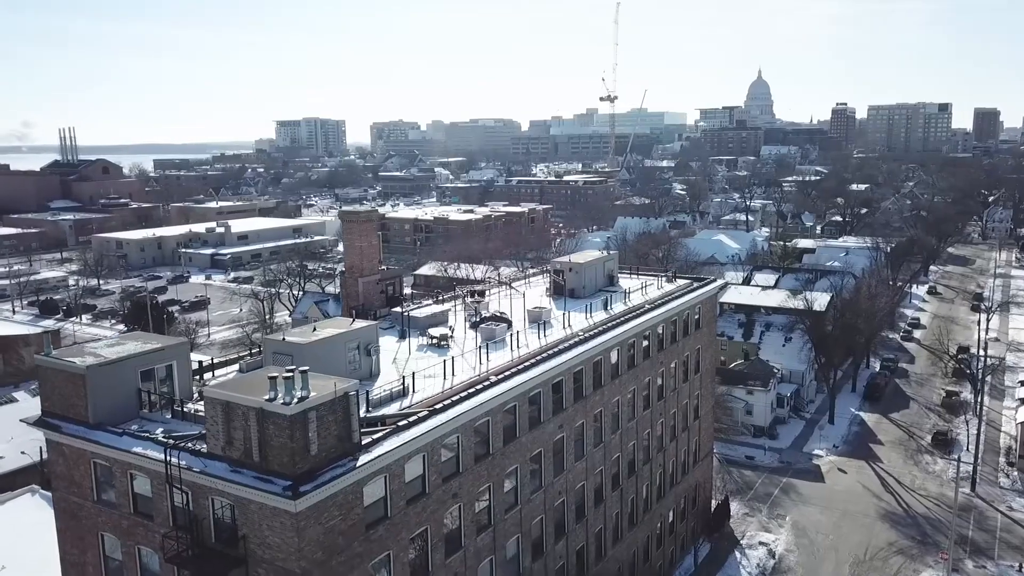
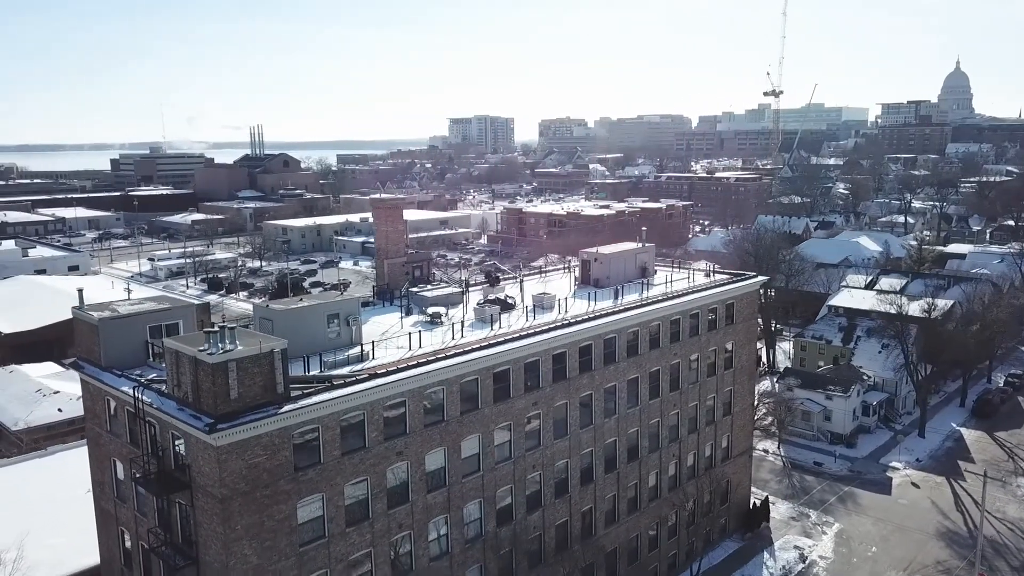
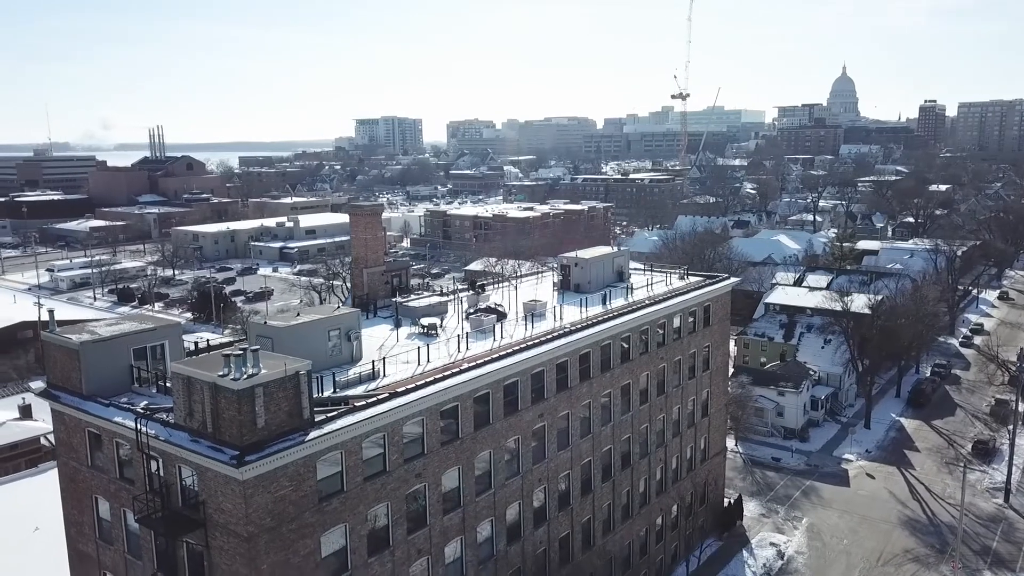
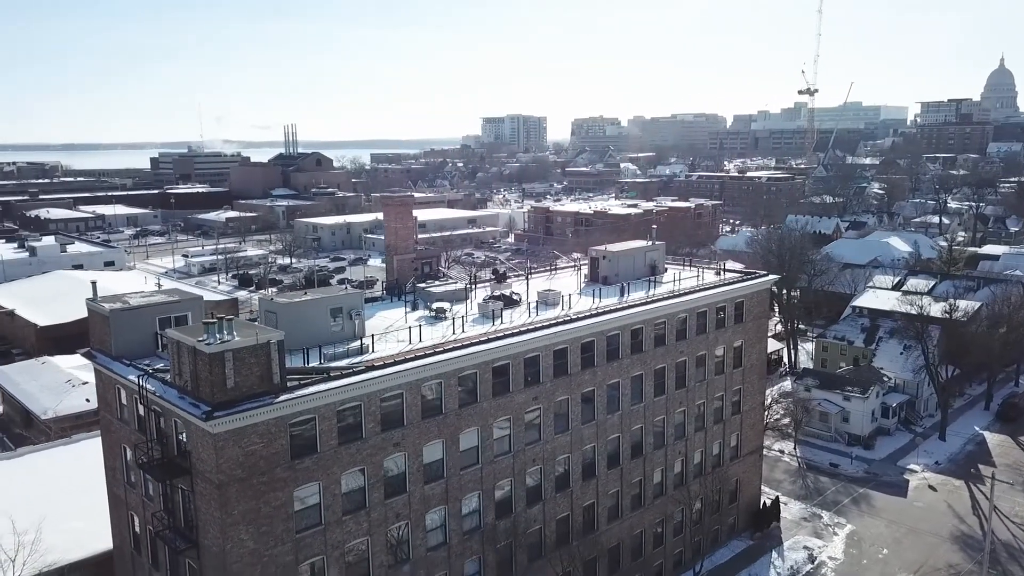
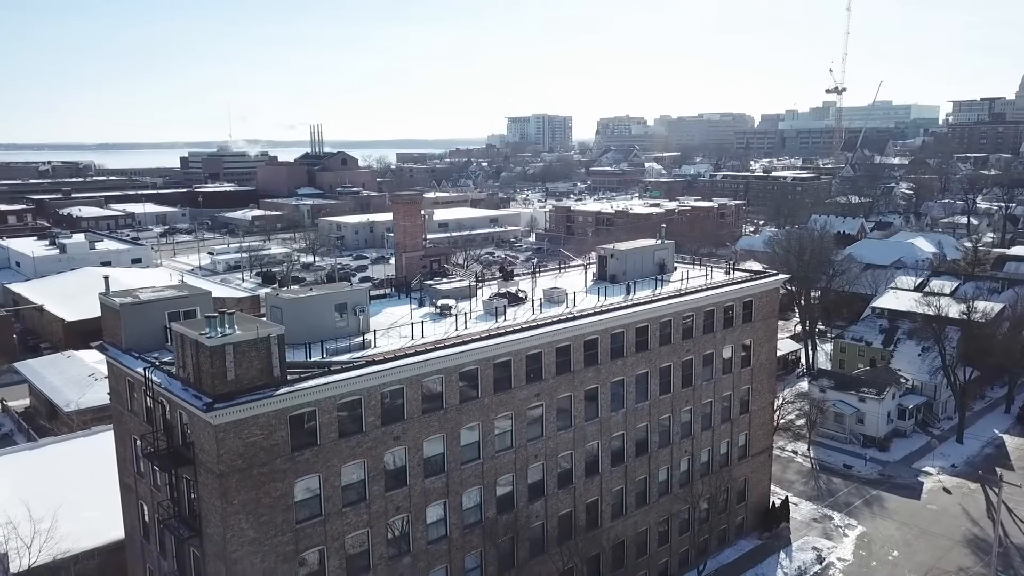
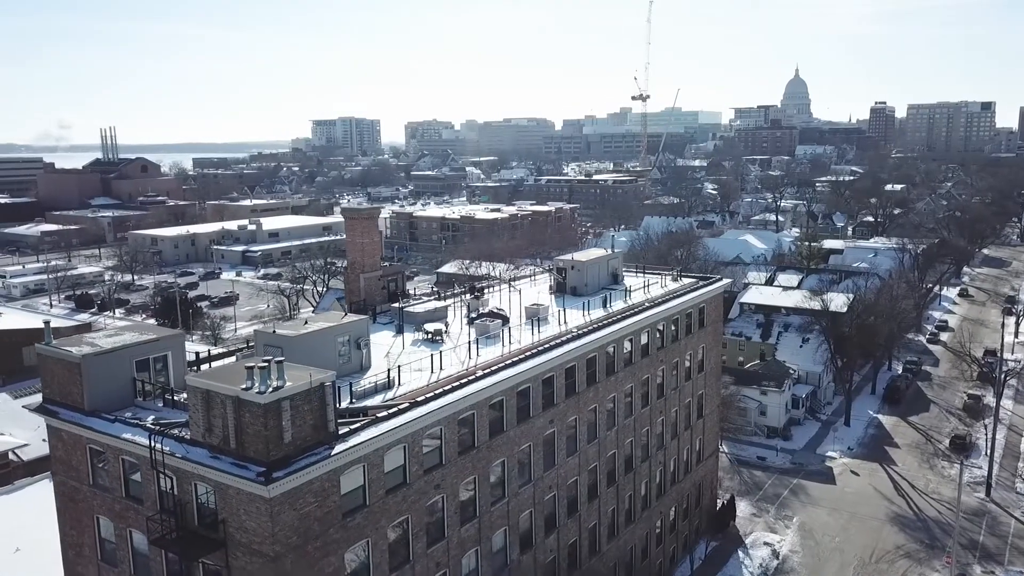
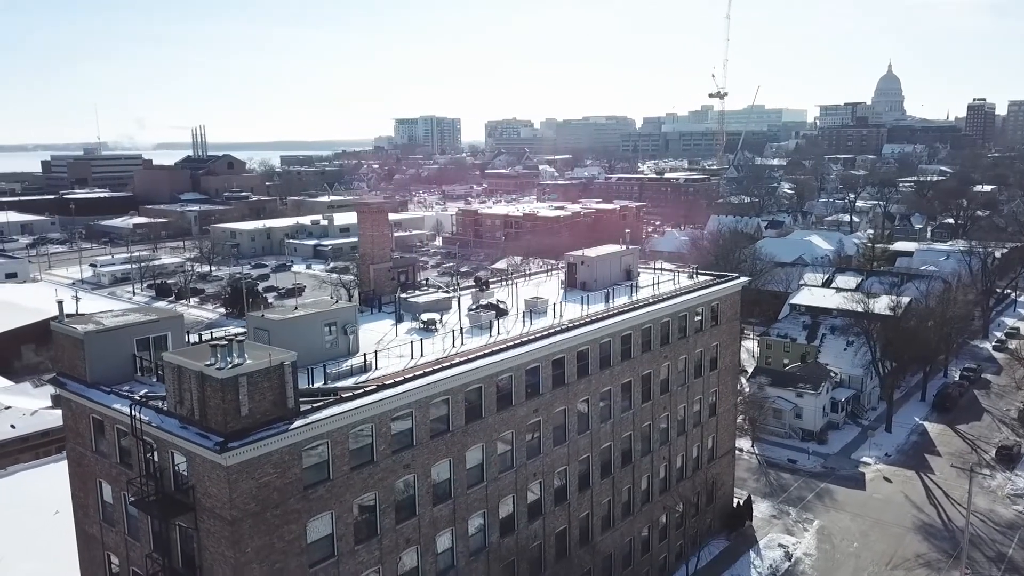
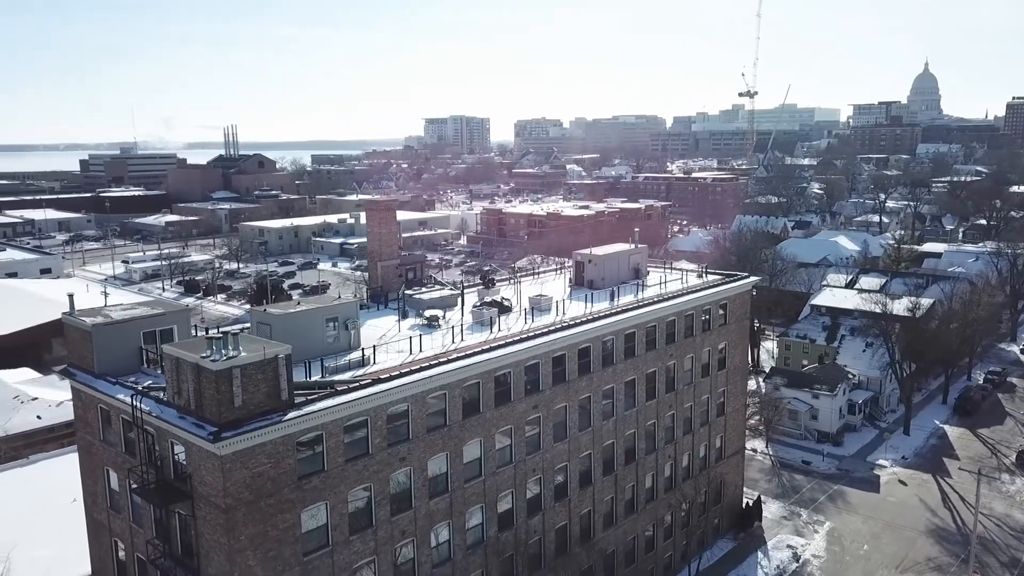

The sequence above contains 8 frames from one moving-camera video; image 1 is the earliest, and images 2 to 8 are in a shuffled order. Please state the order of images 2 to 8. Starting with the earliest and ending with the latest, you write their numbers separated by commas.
6, 3, 7, 8, 2, 4, 5
